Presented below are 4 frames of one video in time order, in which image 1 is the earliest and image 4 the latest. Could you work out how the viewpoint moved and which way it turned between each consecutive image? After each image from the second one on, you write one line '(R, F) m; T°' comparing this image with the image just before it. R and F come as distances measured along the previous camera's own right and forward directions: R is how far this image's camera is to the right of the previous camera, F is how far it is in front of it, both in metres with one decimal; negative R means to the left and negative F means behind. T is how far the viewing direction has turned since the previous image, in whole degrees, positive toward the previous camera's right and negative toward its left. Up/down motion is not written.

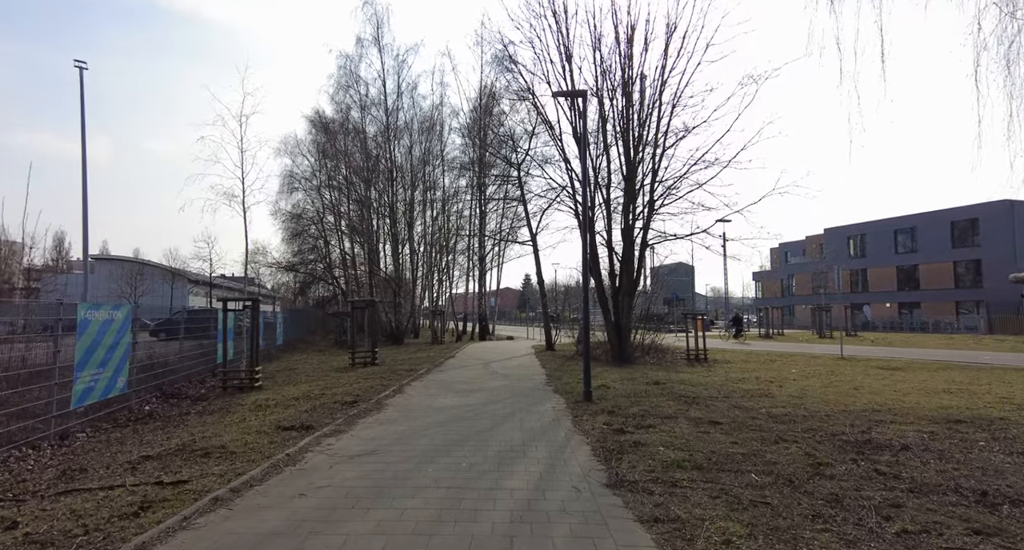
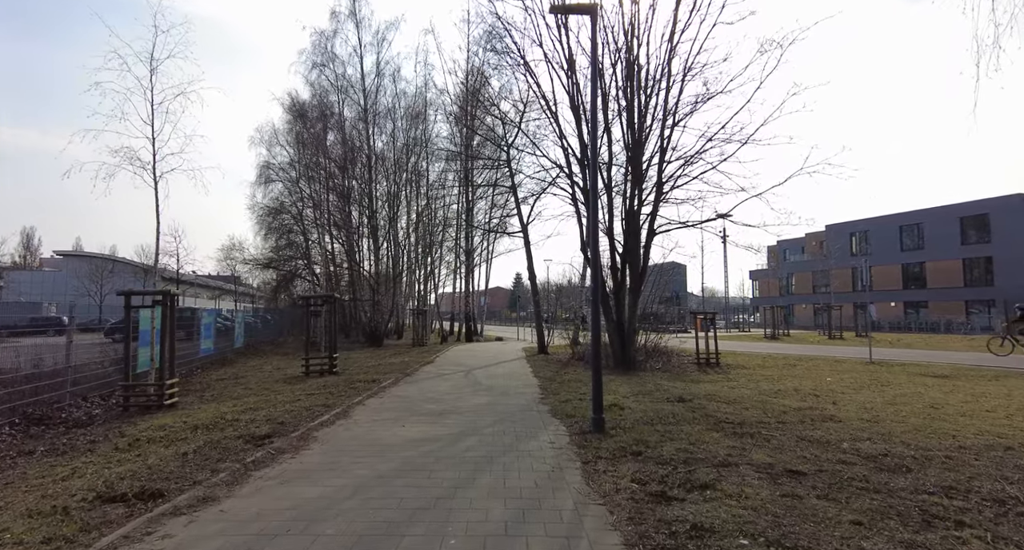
(+0.1, +2.7) m; +1°
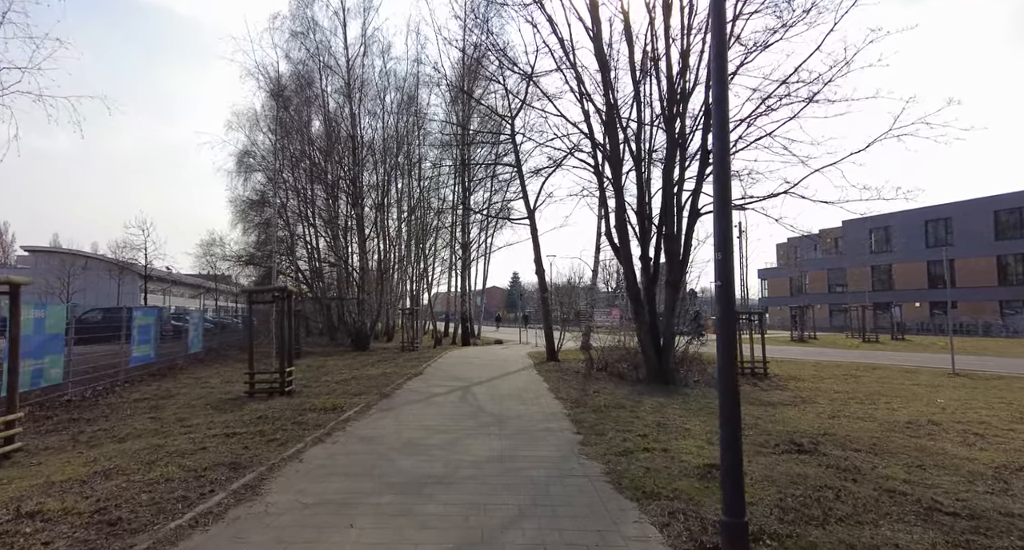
(-0.4, +3.5) m; +1°
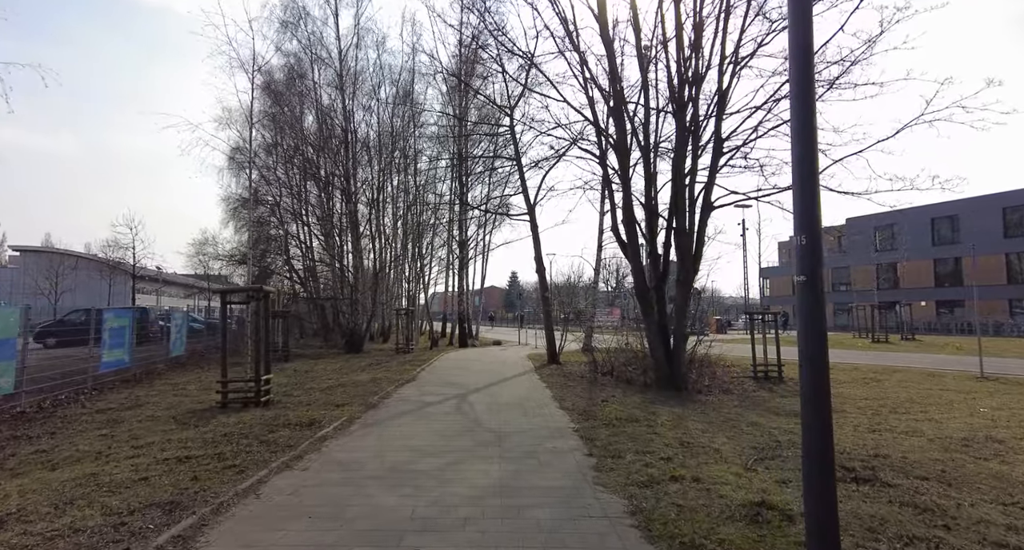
(0.0, +1.0) m; 0°
